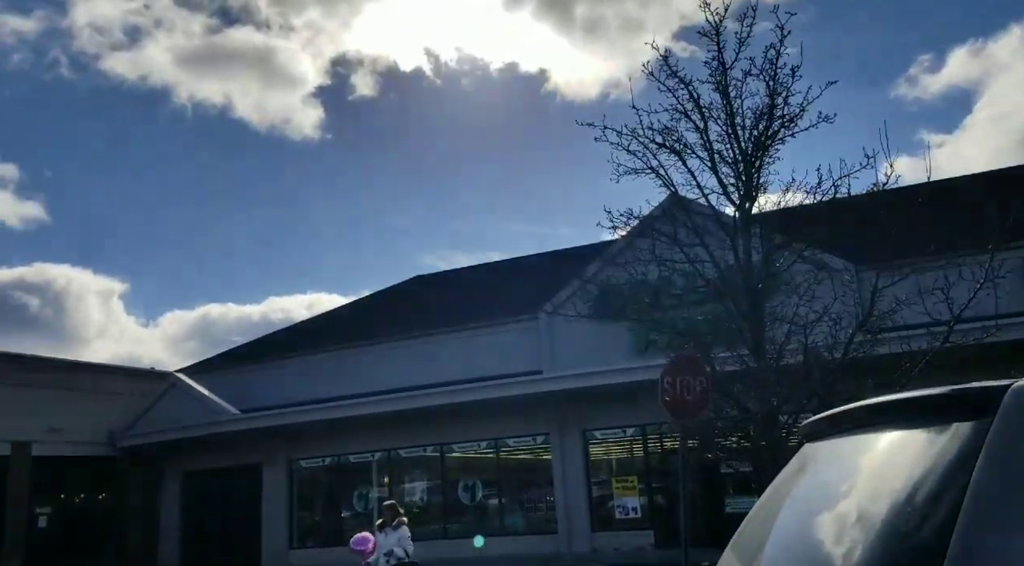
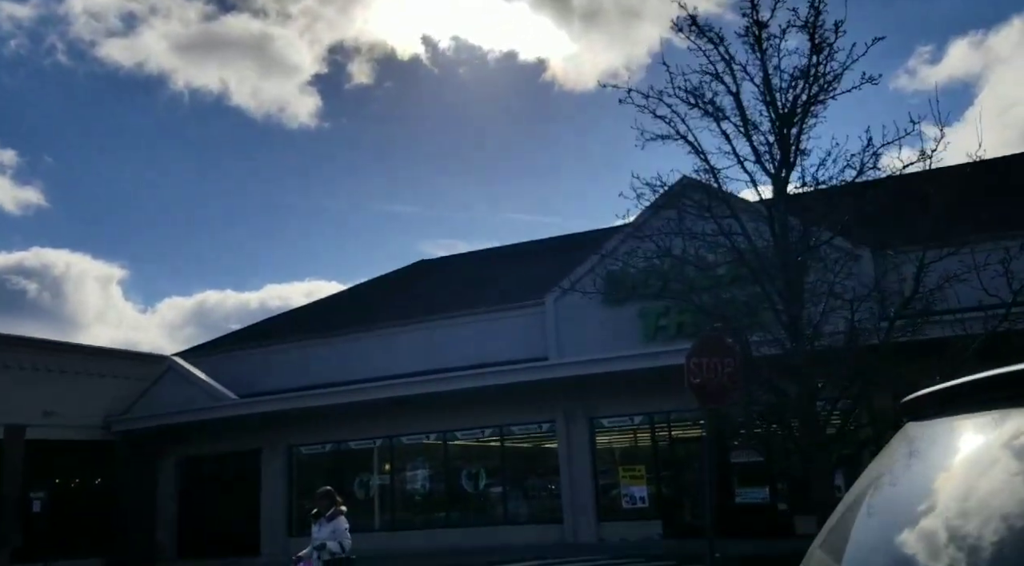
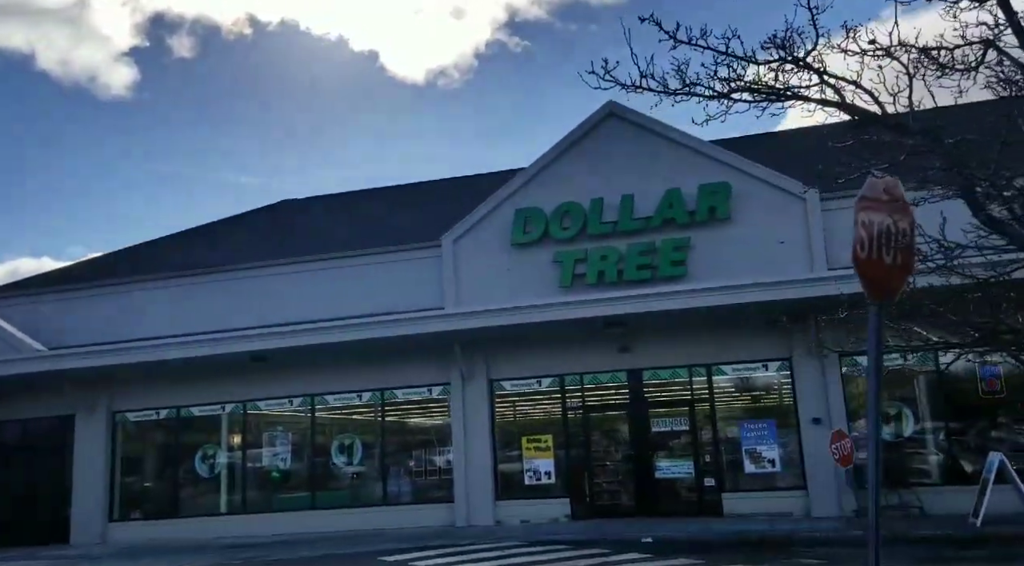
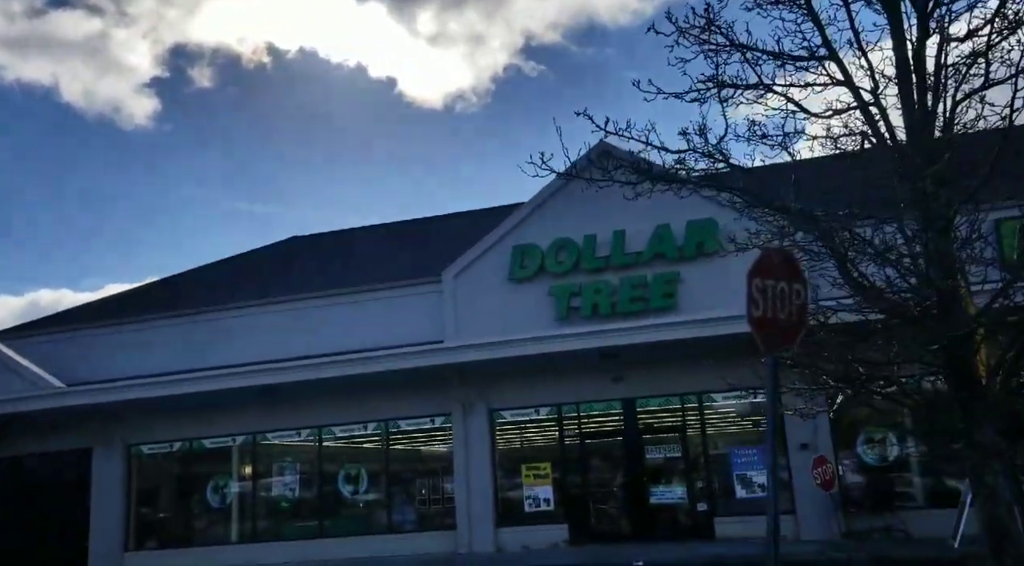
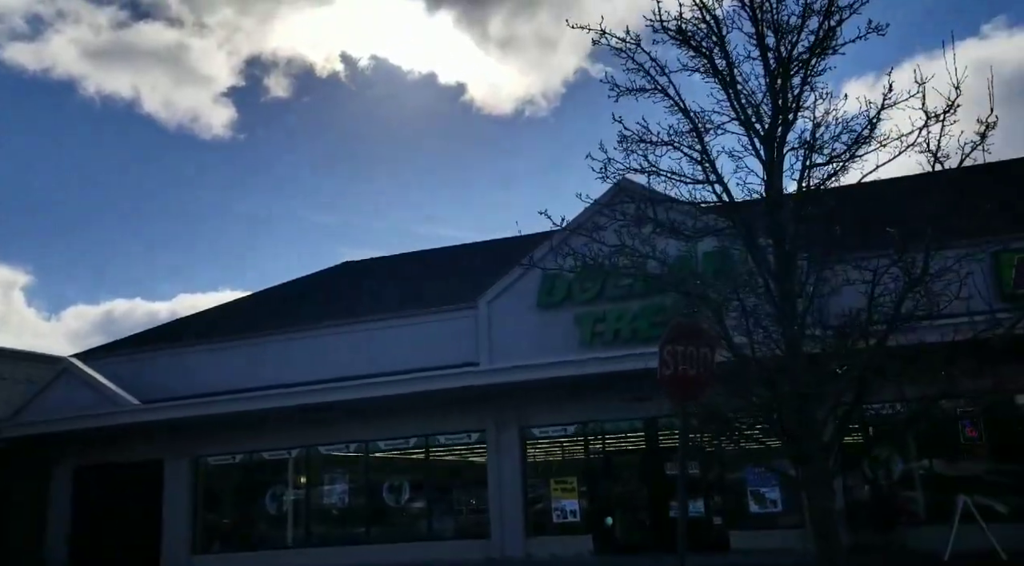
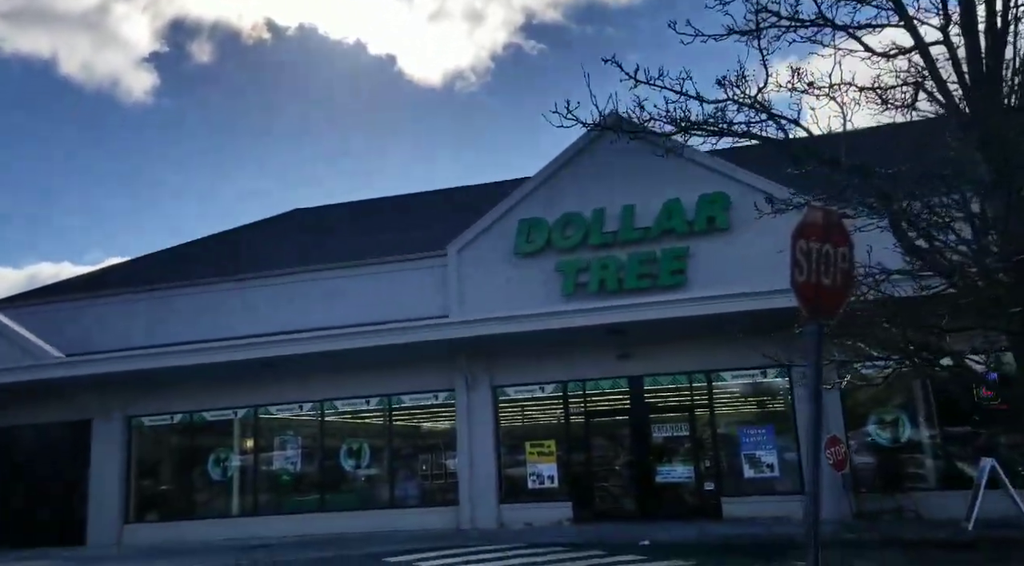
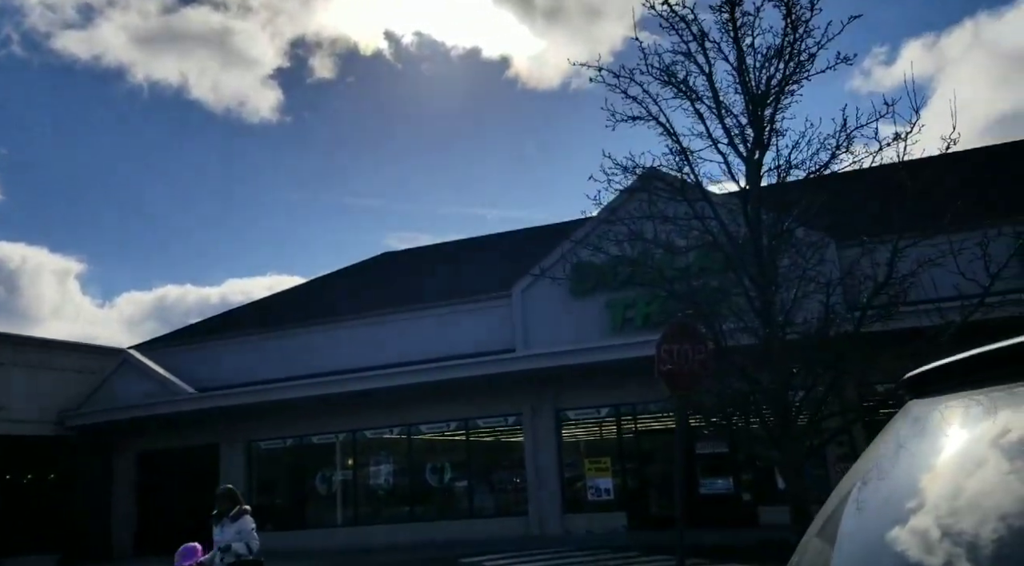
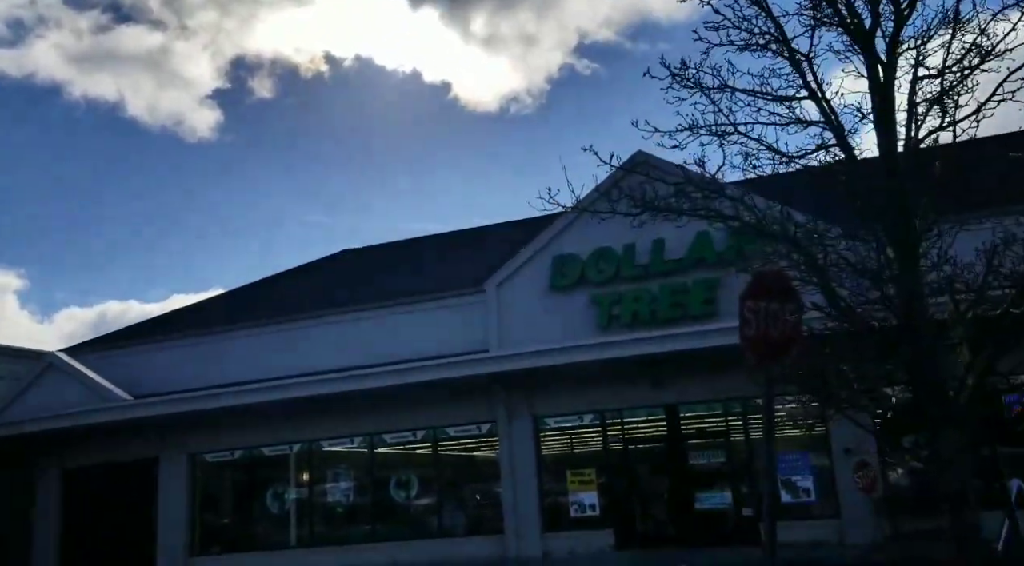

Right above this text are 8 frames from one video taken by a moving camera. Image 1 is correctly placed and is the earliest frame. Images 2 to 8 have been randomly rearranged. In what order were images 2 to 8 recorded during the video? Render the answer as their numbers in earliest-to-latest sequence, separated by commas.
2, 7, 5, 8, 4, 6, 3
